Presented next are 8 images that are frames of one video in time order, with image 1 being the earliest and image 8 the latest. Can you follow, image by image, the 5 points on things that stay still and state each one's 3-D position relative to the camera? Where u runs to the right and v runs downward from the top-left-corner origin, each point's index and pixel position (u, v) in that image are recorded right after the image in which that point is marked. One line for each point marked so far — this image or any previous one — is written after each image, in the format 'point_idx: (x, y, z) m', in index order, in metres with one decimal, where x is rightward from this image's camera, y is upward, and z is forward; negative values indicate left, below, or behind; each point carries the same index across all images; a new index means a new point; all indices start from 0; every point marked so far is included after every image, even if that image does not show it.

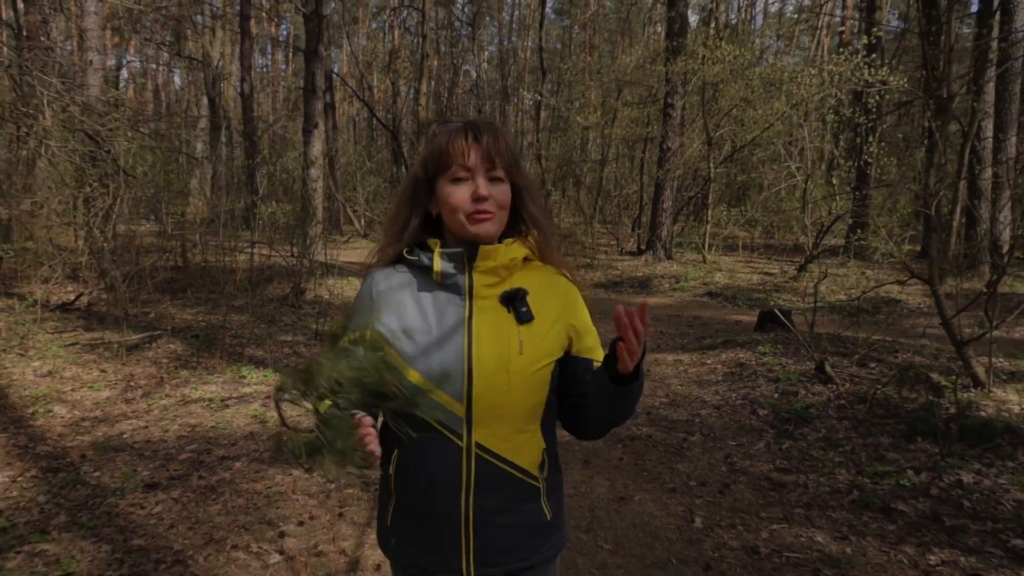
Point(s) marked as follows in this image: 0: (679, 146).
0: (+3.1, +2.7, +13.0) m
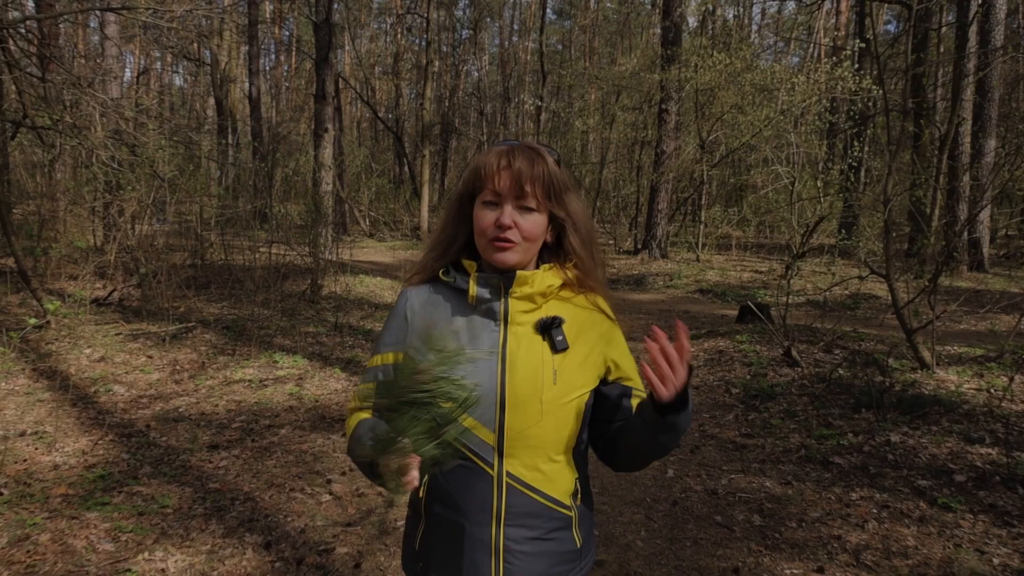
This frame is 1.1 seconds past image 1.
0: (+3.2, +2.7, +13.6) m
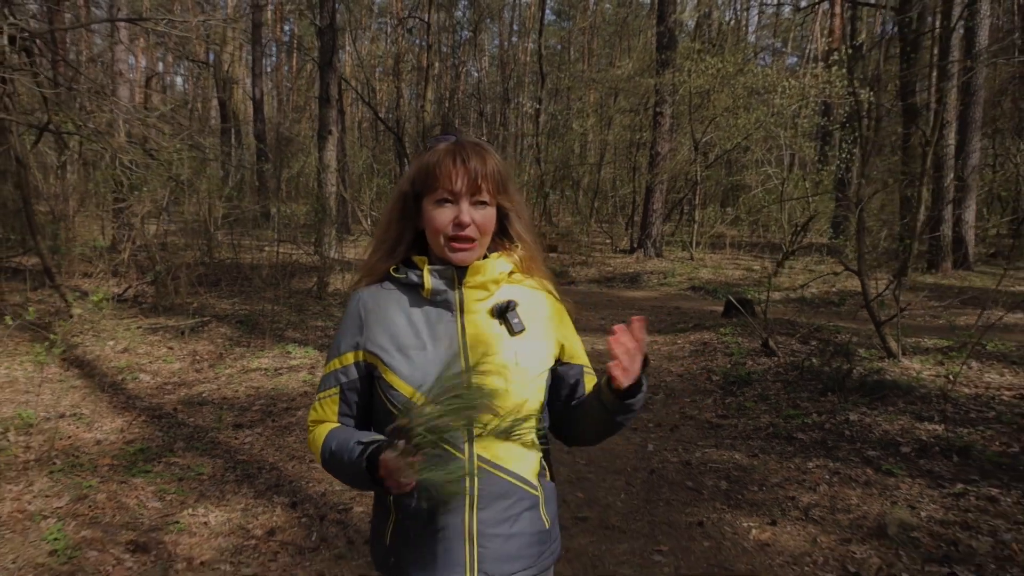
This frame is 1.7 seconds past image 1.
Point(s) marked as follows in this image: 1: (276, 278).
0: (+3.2, +2.8, +14.0) m
1: (-3.1, +0.1, +9.2) m
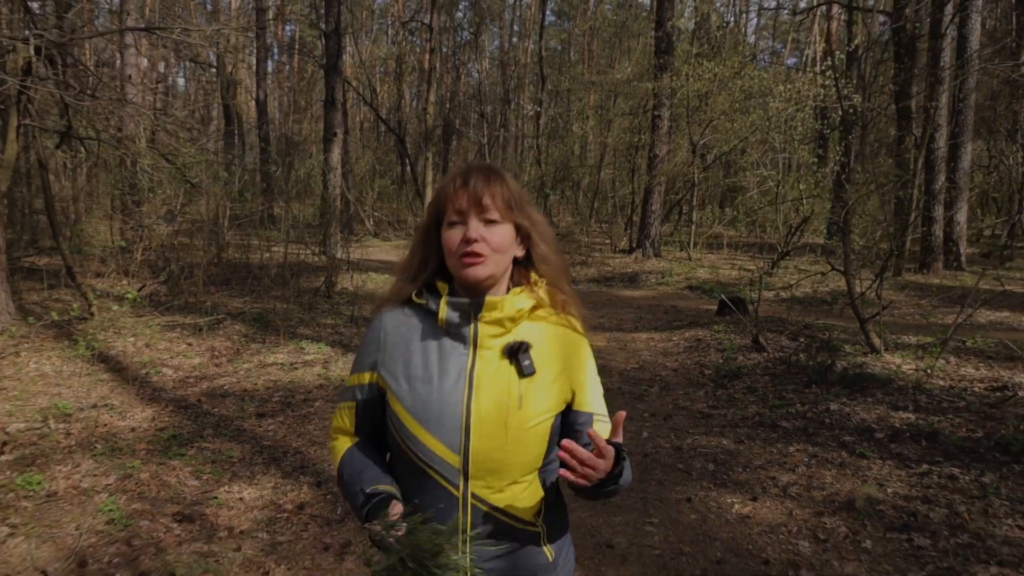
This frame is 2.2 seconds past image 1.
0: (+3.2, +2.8, +14.3) m
1: (-3.1, +0.1, +9.5) m
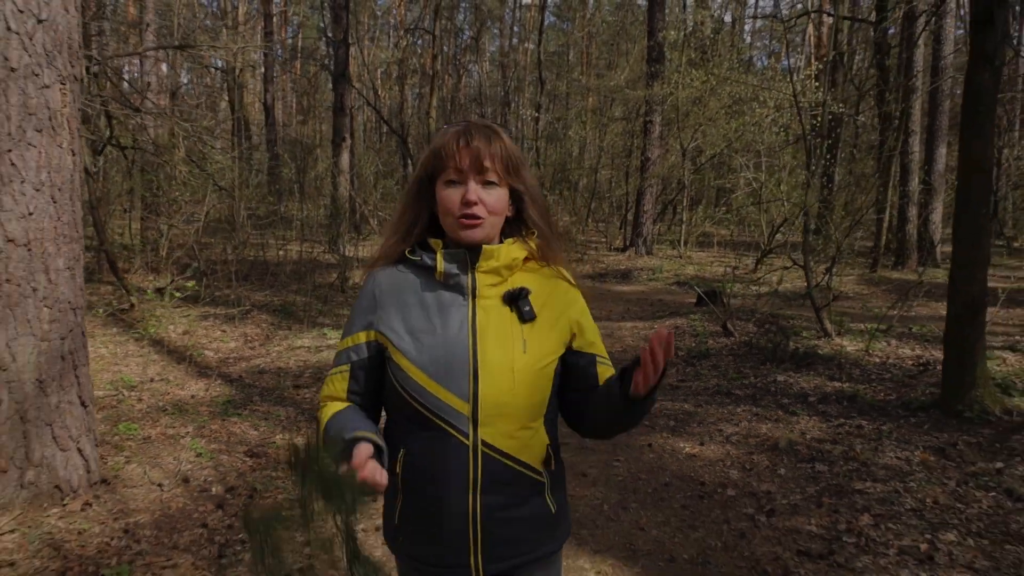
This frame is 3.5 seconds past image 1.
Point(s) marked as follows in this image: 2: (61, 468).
0: (+3.2, +2.8, +15.1) m
1: (-3.1, +0.2, +10.3) m
2: (-1.8, -0.7, +2.8) m
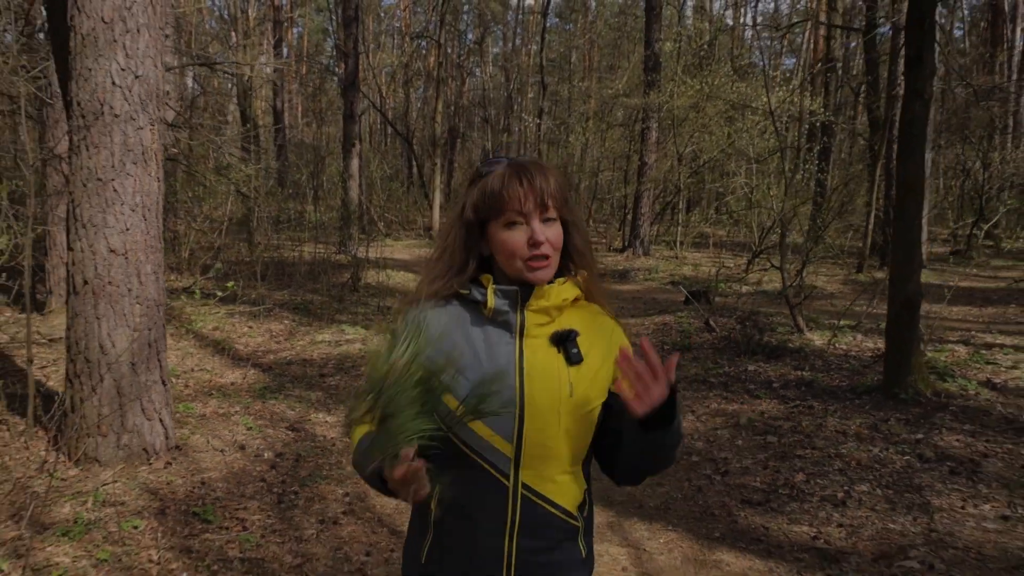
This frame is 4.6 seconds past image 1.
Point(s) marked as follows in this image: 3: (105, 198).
0: (+3.2, +2.9, +15.7) m
1: (-3.1, +0.2, +11.0) m
2: (-1.8, -0.7, +3.5) m
3: (-1.9, +0.4, +3.3) m
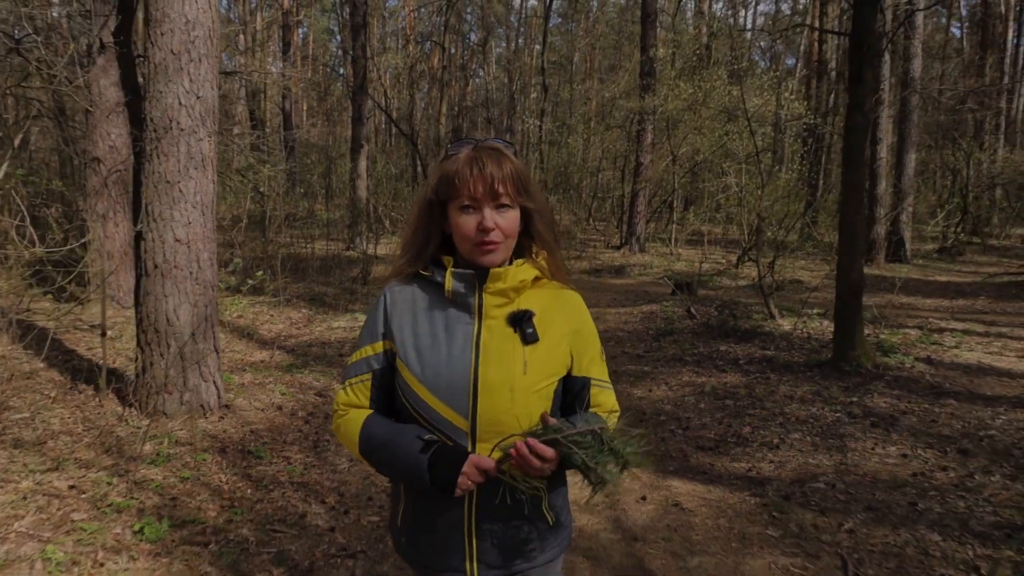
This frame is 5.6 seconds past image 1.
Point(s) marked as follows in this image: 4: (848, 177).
0: (+3.3, +3.0, +16.4) m
1: (-3.1, +0.3, +11.7) m
2: (-1.9, -0.6, +4.2) m
3: (-1.9, +0.5, +4.0) m
4: (+2.5, +0.8, +5.1) m
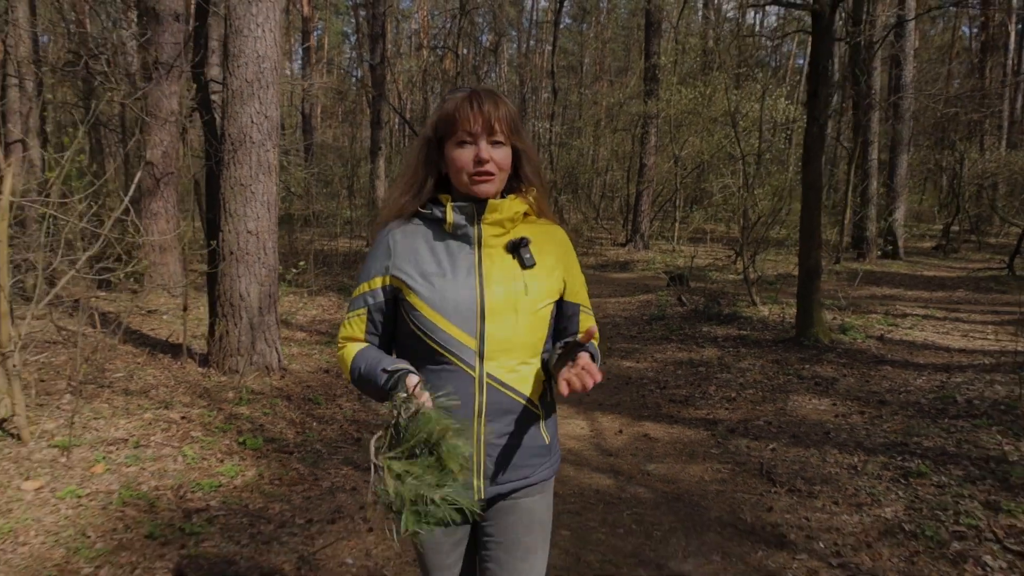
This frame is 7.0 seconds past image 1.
0: (+3.5, +3.1, +17.3) m
1: (-2.9, +0.5, +12.7) m
2: (-1.8, -0.5, +5.2) m
3: (-1.9, +0.6, +5.0) m
4: (+2.5, +0.9, +6.0) m
